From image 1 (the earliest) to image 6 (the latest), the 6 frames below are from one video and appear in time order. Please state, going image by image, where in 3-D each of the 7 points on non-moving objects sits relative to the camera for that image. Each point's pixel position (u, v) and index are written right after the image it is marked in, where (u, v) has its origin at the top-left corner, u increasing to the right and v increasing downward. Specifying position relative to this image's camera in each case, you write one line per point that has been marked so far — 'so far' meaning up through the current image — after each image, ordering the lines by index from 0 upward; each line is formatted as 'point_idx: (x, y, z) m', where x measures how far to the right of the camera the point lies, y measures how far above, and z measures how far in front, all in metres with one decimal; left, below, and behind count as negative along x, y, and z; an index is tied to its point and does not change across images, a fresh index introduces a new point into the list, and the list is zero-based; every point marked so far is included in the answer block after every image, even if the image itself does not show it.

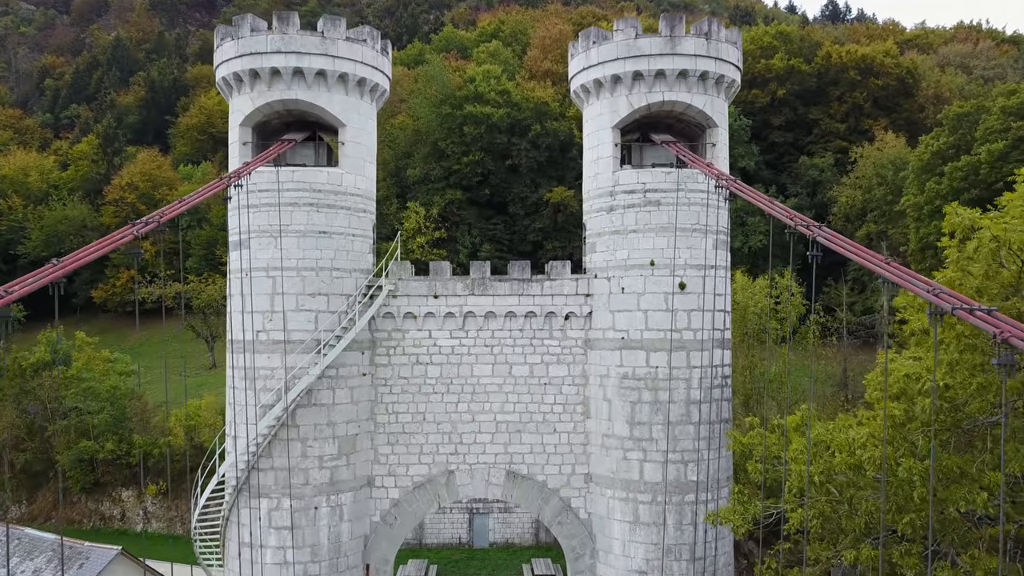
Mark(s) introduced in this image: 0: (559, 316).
0: (+0.6, -0.3, +11.4) m
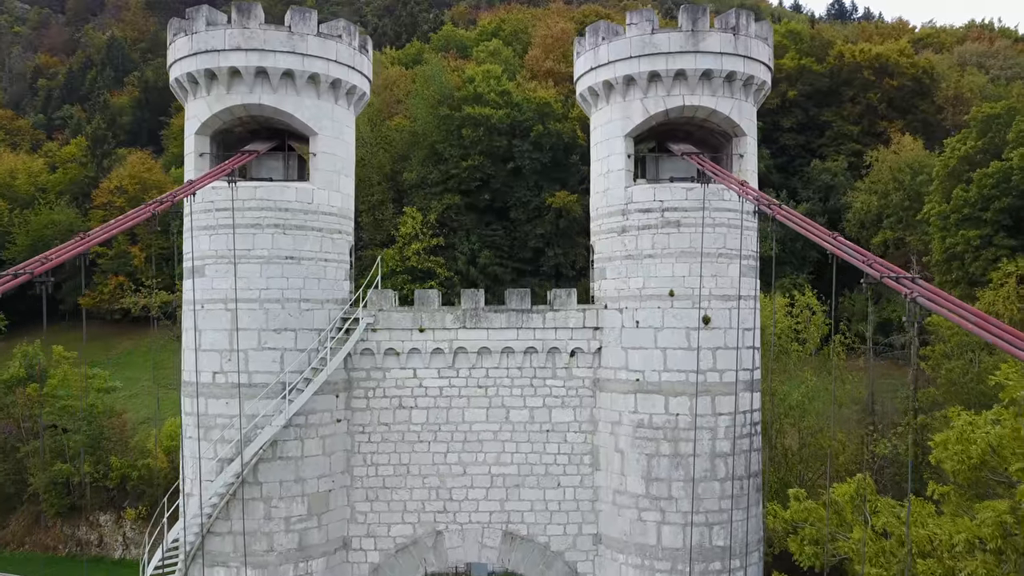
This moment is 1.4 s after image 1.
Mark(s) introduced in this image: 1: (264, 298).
0: (+0.5, -0.6, +9.9) m
1: (-2.3, -0.1, +9.3) m
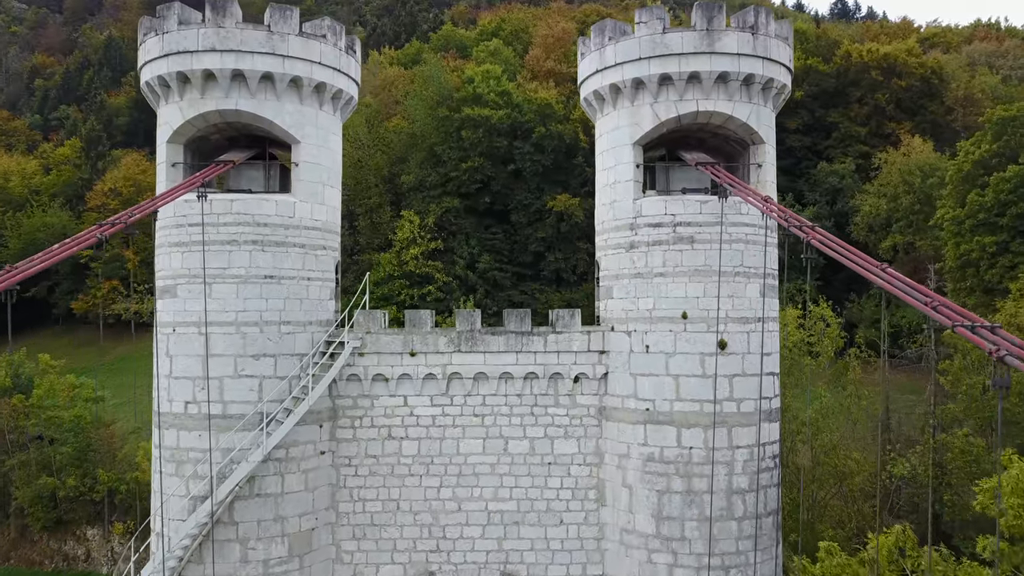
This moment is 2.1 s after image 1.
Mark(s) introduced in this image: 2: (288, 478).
0: (+0.5, -0.8, +9.2) m
1: (-2.3, -0.3, +8.6) m
2: (-1.9, -1.6, +8.7) m
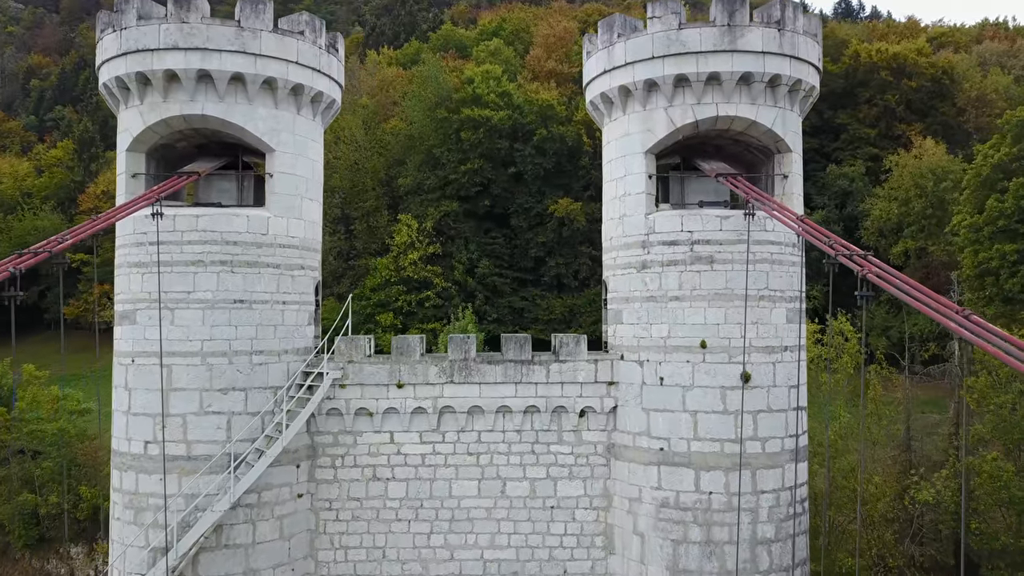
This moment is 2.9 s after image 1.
0: (+0.5, -1.0, +8.3) m
1: (-2.3, -0.5, +7.7) m
2: (-2.0, -1.8, +7.8) m
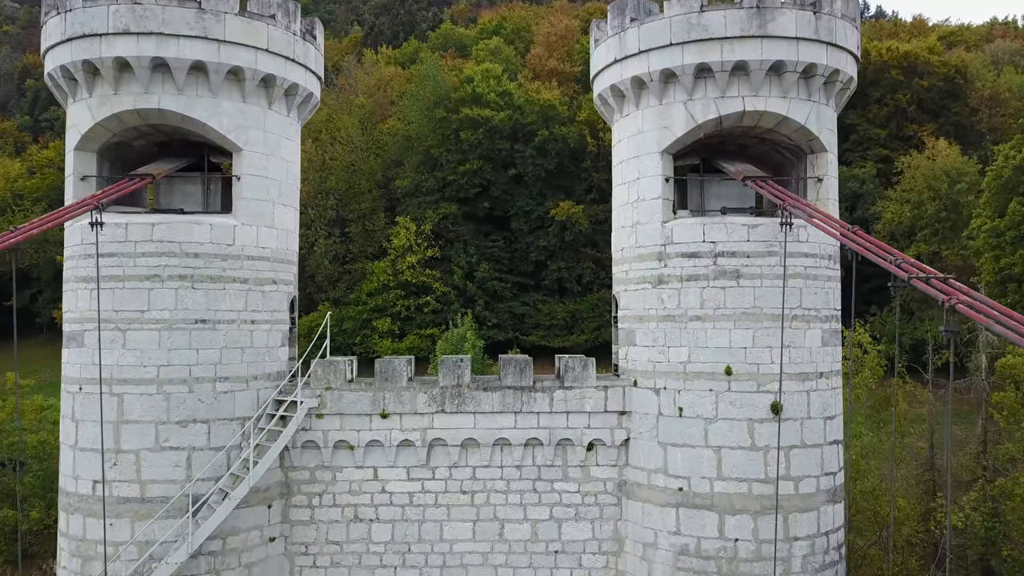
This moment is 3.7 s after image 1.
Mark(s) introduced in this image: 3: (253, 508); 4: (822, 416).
0: (+0.5, -1.1, +7.3) m
1: (-2.3, -0.6, +6.7) m
2: (-2.0, -2.0, +6.8) m
3: (-1.8, -1.5, +7.0) m
4: (+2.1, -0.9, +6.9) m
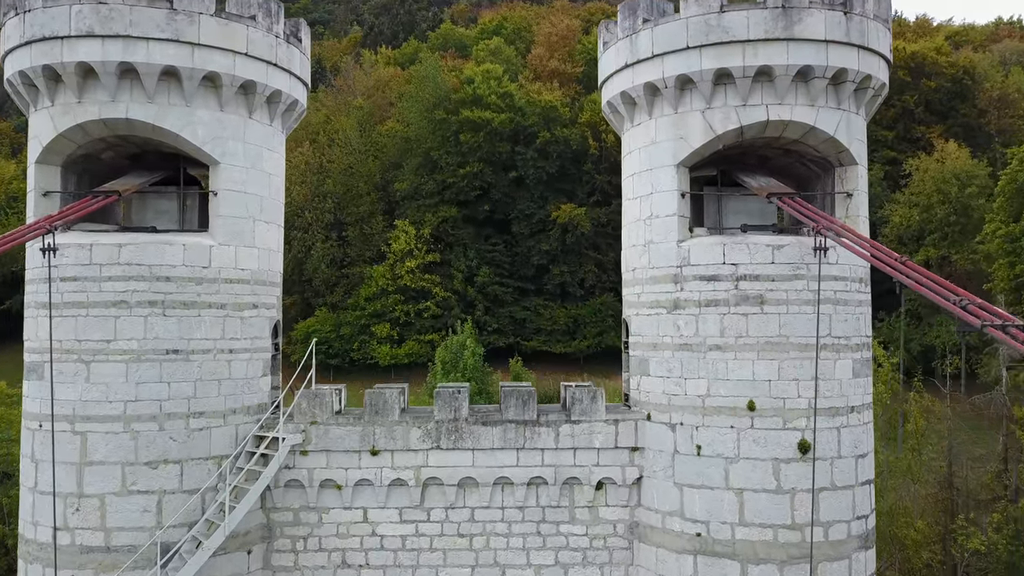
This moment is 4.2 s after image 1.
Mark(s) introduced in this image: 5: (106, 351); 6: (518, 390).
0: (+0.5, -1.3, +6.7) m
1: (-2.3, -0.8, +6.1) m
2: (-1.9, -2.1, +6.2) m
3: (-1.8, -1.7, +6.4) m
4: (+2.2, -1.0, +6.3) m
5: (-2.5, -0.4, +6.1) m
6: (0.0, -0.7, +6.7) m
